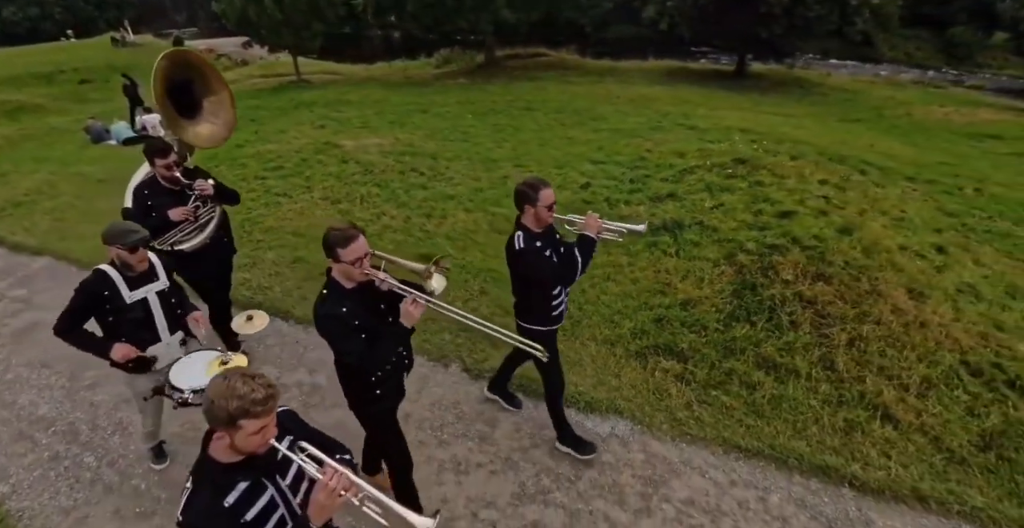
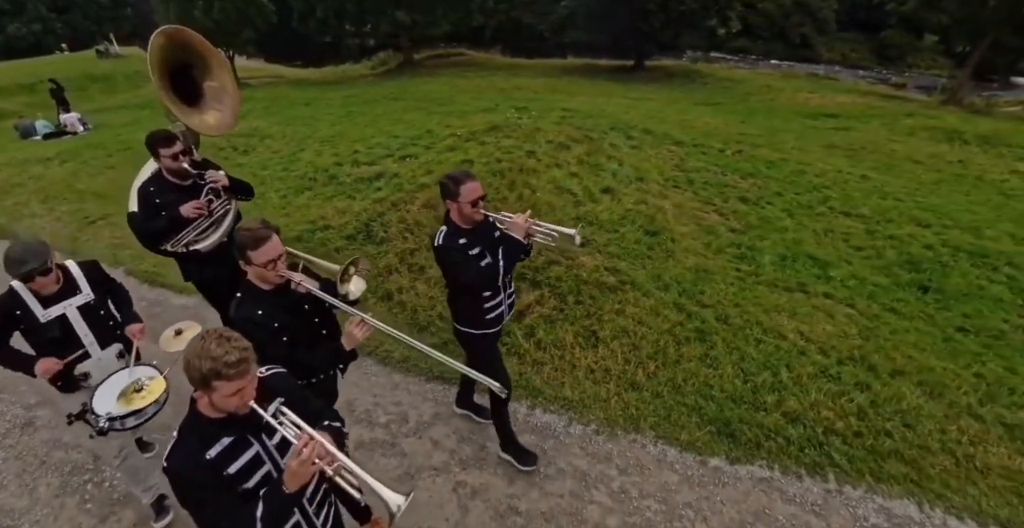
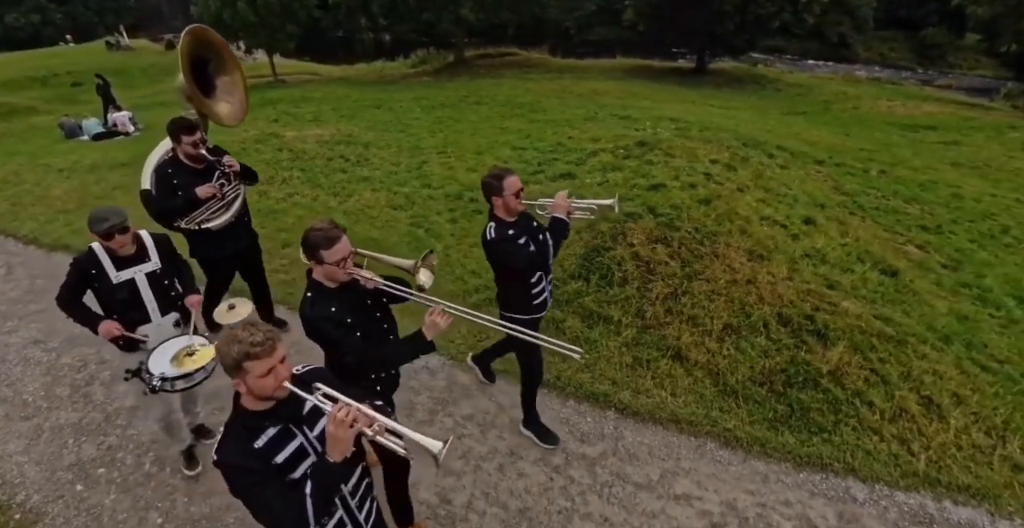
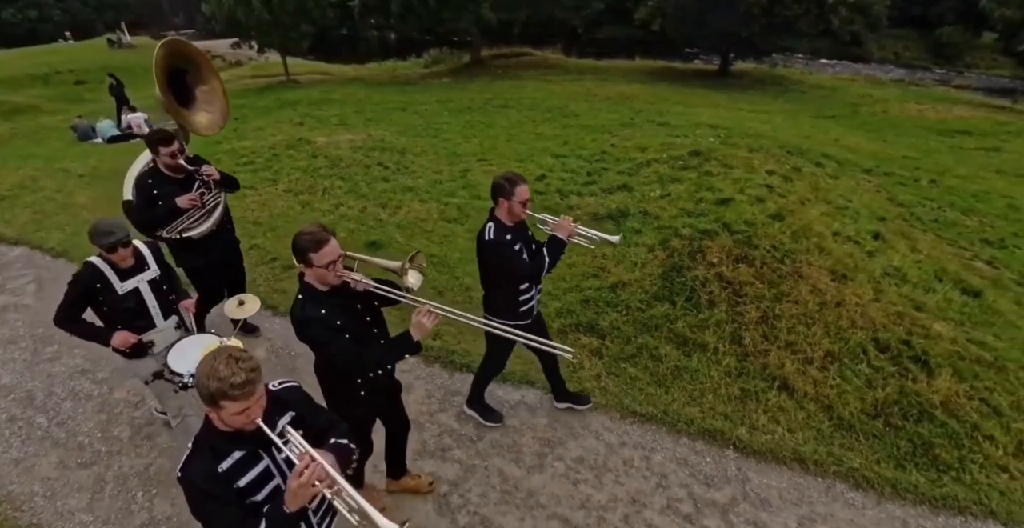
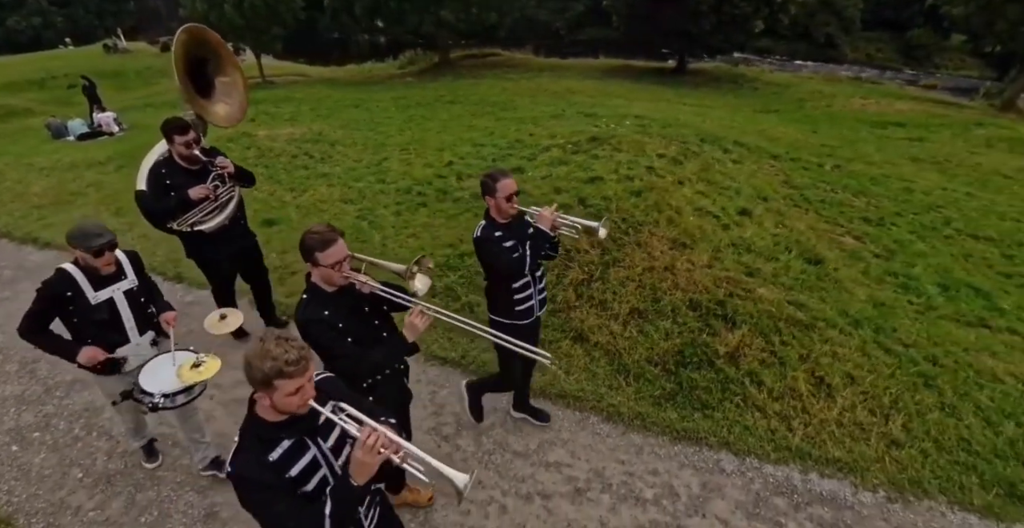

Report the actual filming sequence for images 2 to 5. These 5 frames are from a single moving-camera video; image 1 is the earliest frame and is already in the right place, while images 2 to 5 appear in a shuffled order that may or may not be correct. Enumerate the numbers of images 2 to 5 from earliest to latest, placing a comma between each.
4, 3, 5, 2
